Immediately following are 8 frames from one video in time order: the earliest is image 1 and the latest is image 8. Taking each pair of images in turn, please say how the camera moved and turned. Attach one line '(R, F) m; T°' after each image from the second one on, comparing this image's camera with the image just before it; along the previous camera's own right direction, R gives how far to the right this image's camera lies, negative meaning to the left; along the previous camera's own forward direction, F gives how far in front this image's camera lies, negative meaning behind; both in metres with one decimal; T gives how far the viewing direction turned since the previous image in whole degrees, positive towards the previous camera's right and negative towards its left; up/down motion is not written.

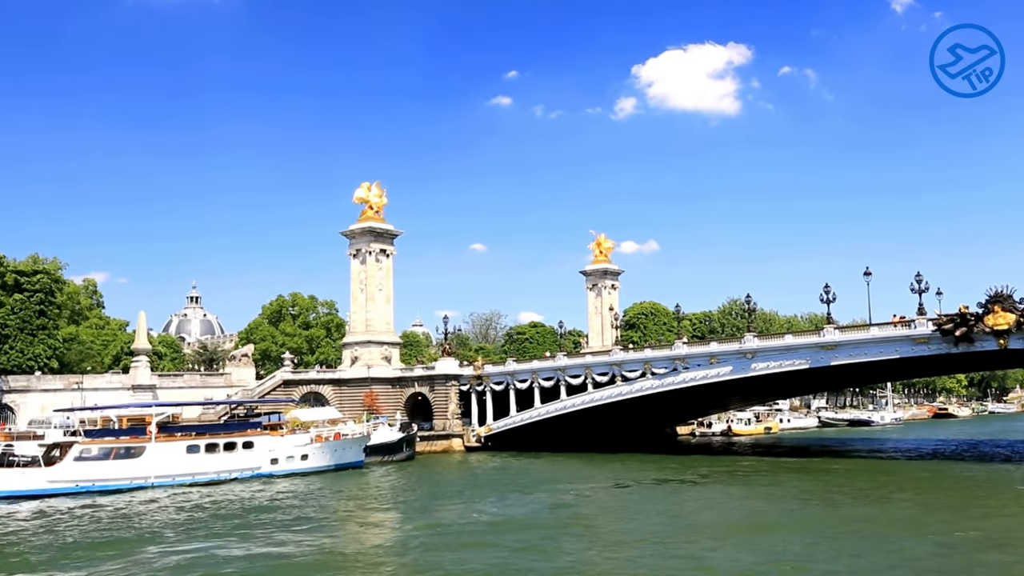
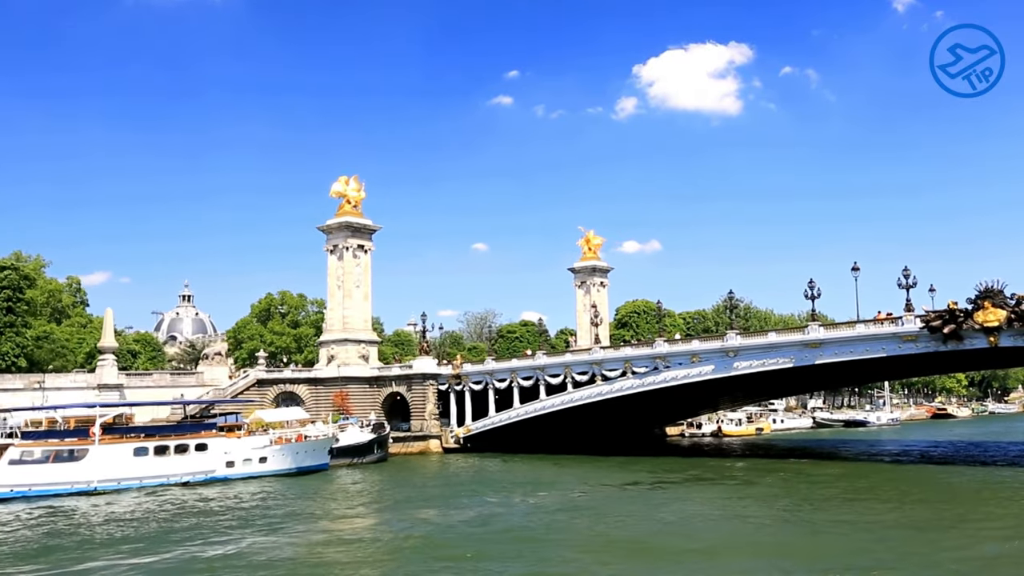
(+1.4, +1.8) m; 0°
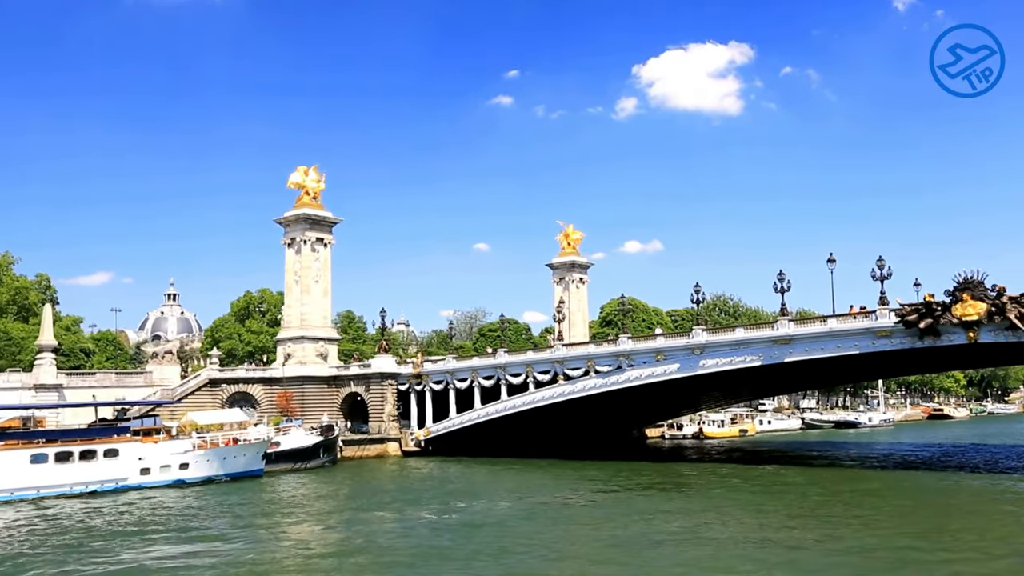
(+2.3, +2.9) m; 0°
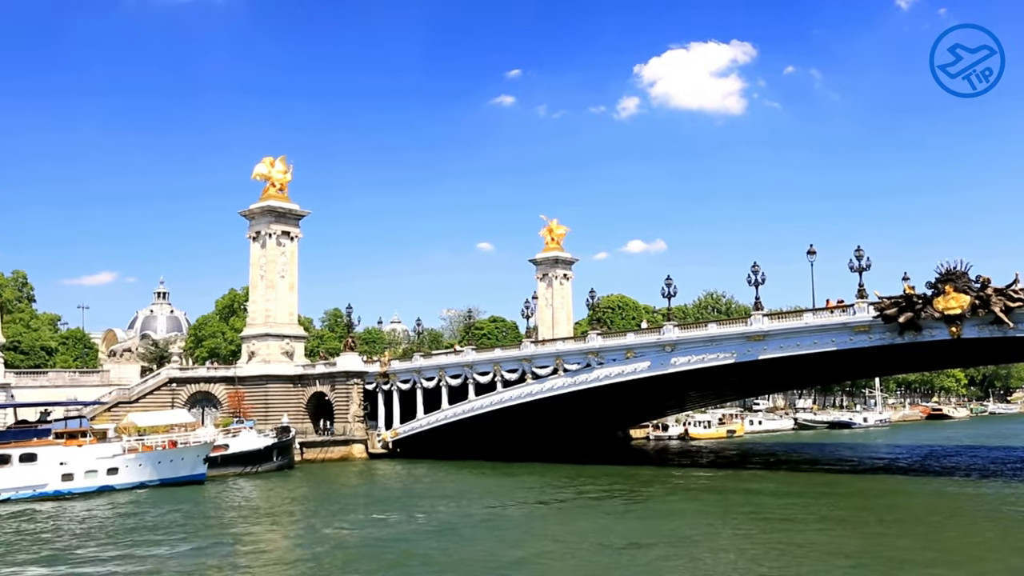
(+1.8, +2.3) m; 0°
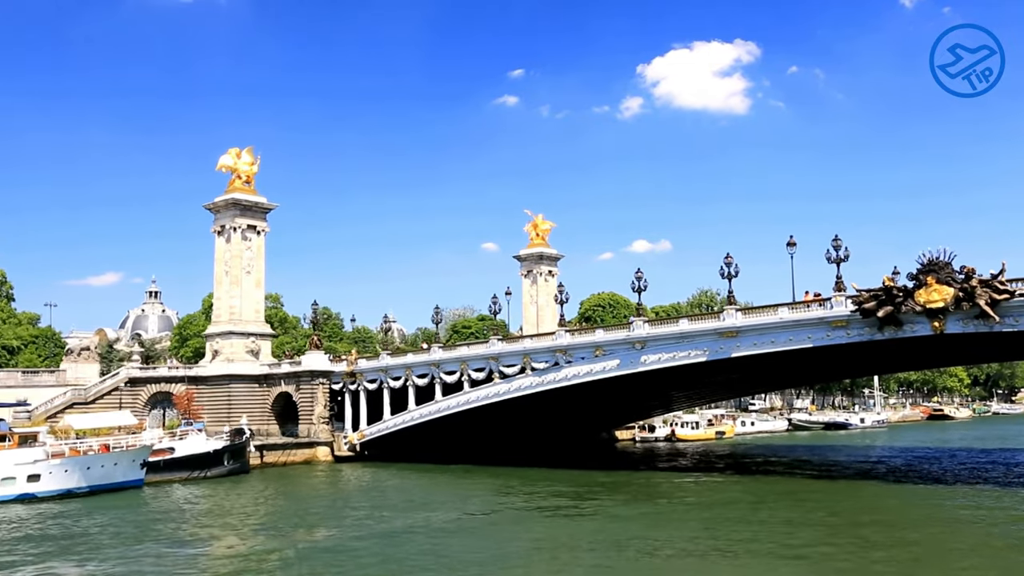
(+1.8, +2.3) m; 0°
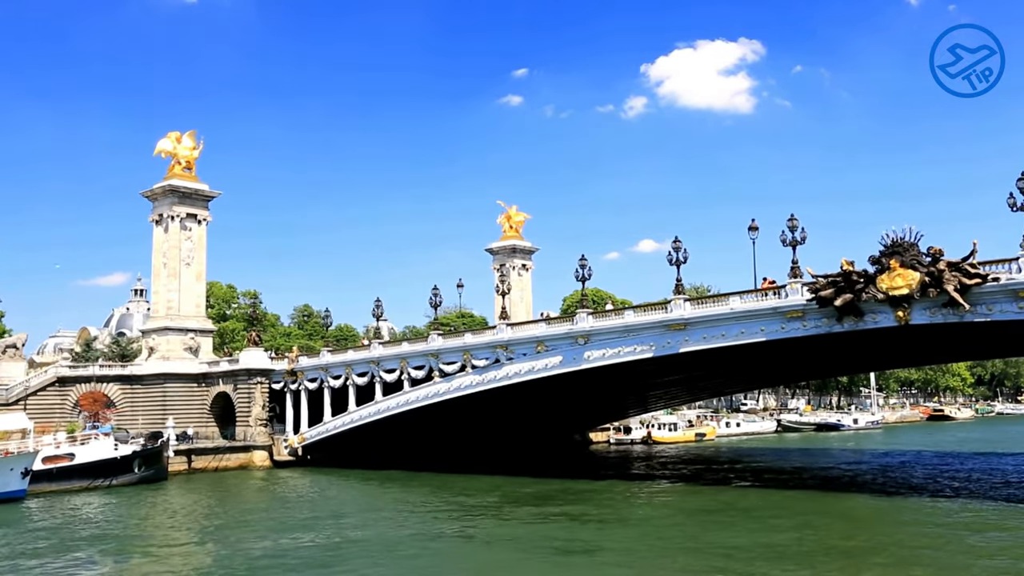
(+2.8, +3.5) m; 0°
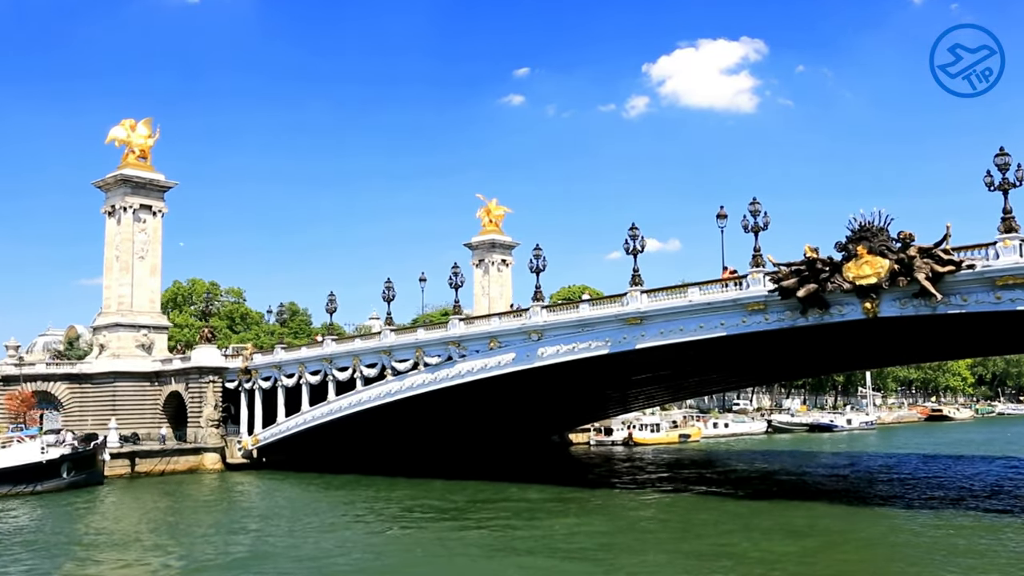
(+1.8, +2.3) m; 0°
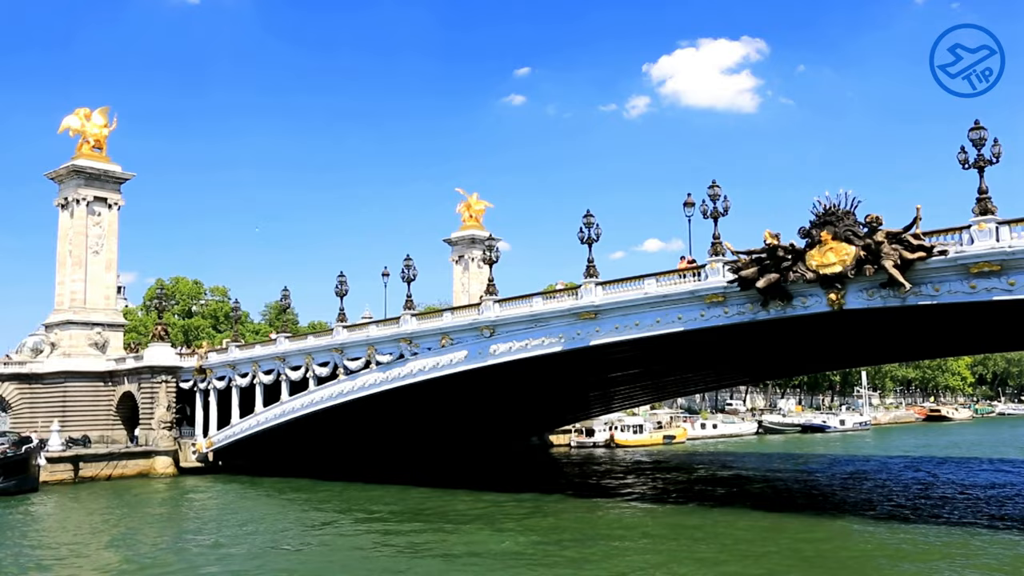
(+1.6, +2.1) m; 0°
